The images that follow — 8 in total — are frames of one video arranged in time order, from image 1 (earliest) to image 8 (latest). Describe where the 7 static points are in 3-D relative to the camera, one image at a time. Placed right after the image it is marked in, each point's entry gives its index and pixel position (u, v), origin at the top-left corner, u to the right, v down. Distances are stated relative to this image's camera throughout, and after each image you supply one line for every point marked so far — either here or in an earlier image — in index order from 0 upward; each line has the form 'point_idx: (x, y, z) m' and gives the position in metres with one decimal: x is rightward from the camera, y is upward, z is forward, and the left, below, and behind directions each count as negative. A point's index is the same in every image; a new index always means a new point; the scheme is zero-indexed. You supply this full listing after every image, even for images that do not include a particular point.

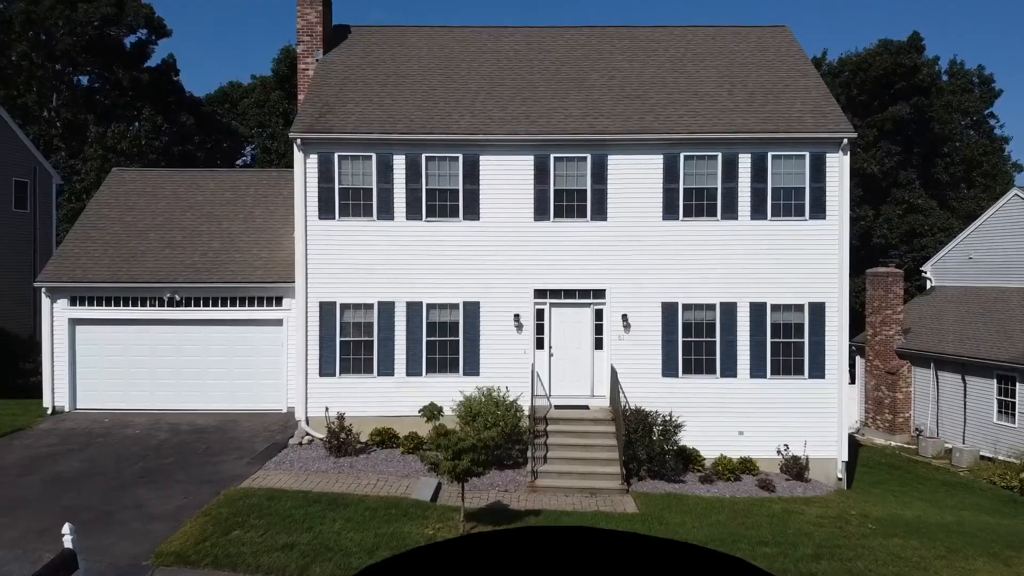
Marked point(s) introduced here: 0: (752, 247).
0: (+4.3, +0.7, +14.9) m
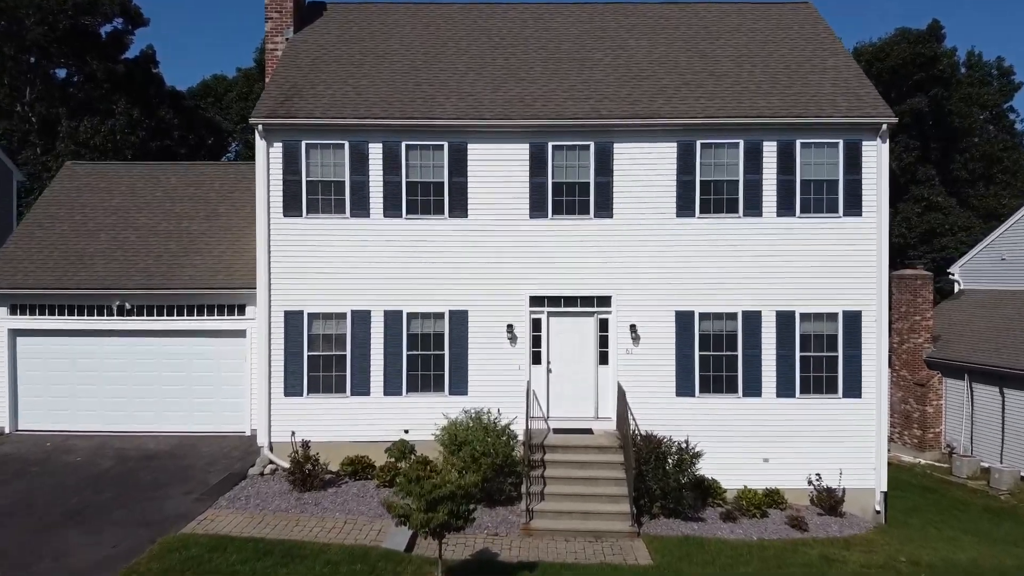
0: (+4.1, +0.6, +13.0) m
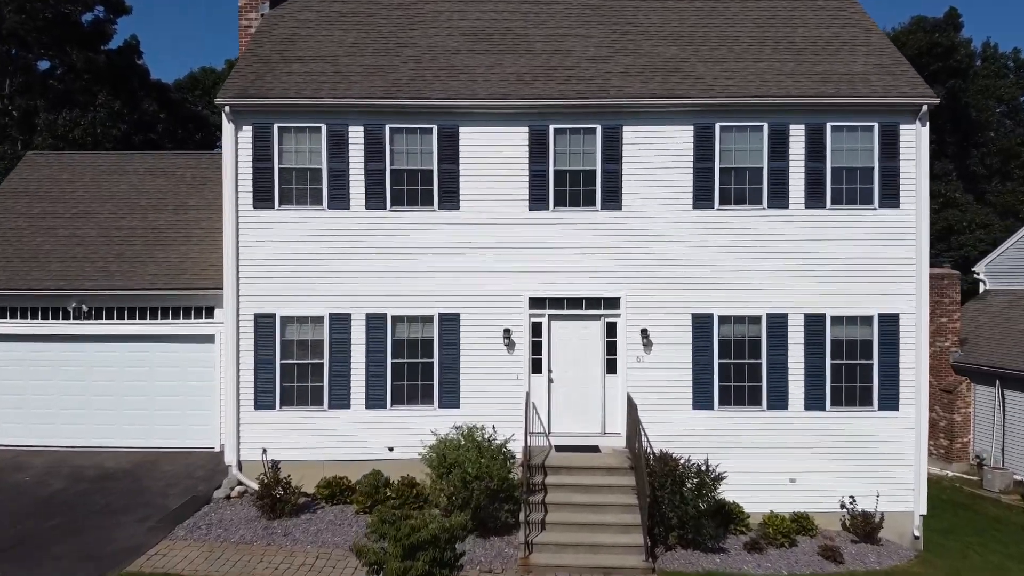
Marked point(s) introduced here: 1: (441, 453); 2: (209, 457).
0: (+4.1, +0.6, +11.7) m
1: (-0.9, -2.0, +10.3) m
2: (-4.7, -2.6, +12.8) m
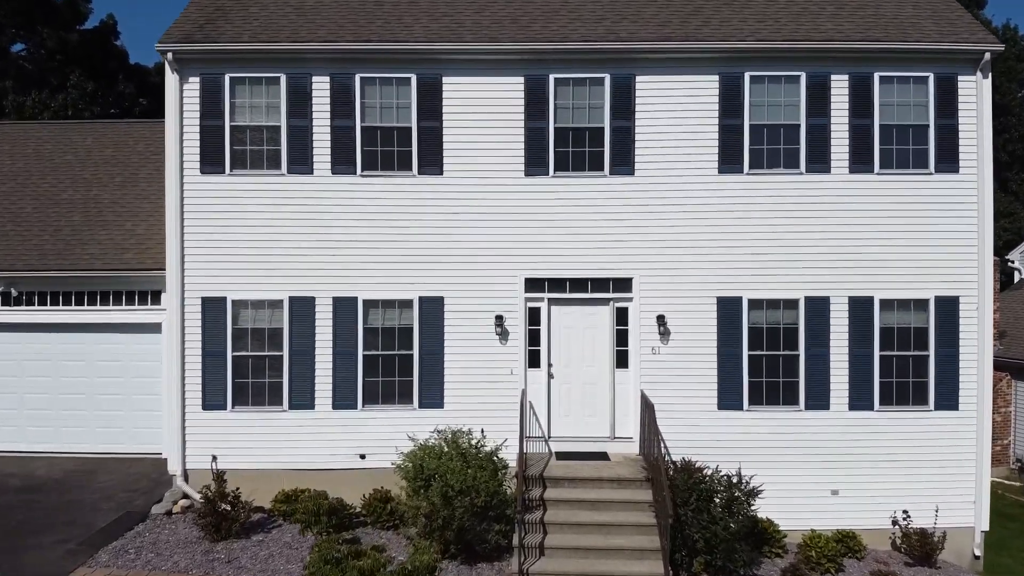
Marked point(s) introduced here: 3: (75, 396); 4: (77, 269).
0: (+4.0, +0.9, +9.9) m
1: (-1.0, -1.8, +8.5) m
2: (-4.8, -2.4, +11.1) m
3: (-6.0, -1.5, +11.5) m
4: (-5.8, +0.3, +11.1) m
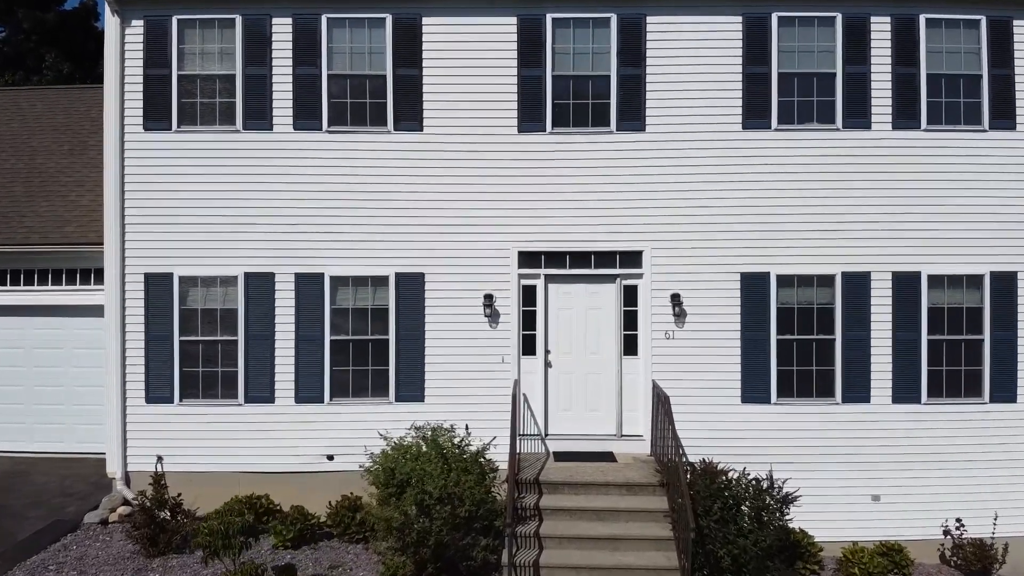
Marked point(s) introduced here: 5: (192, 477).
0: (+3.9, +1.1, +8.6) m
1: (-1.0, -1.5, +7.2) m
2: (-4.8, -2.1, +9.8) m
3: (-6.1, -1.2, +10.2) m
4: (-5.9, +0.5, +9.8) m
5: (-3.3, -1.9, +8.5) m
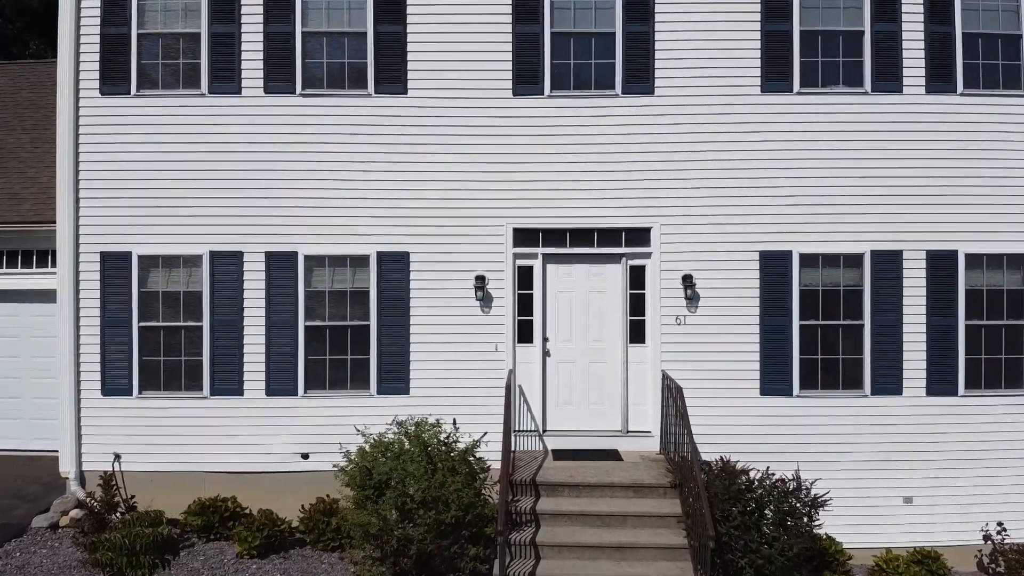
0: (+3.9, +1.3, +7.8) m
1: (-1.1, -1.4, +6.4) m
2: (-4.9, -1.9, +9.0) m
3: (-6.2, -1.1, +9.3) m
4: (-5.9, +0.7, +9.0) m
5: (-3.3, -1.8, +7.7) m
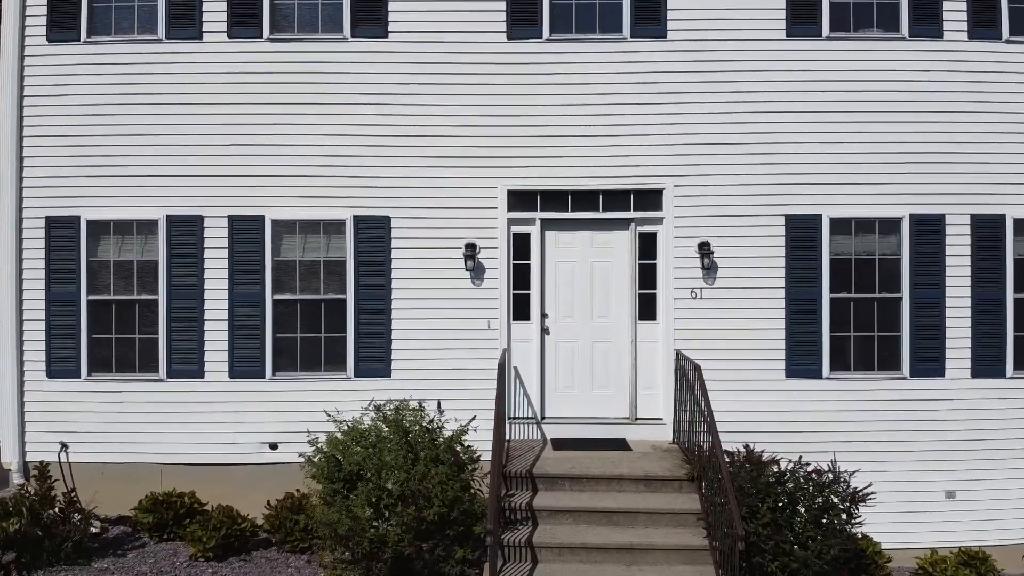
0: (+3.8, +1.6, +6.9) m
1: (-1.1, -1.1, +5.6) m
2: (-4.9, -1.7, +8.1) m
3: (-6.2, -0.8, +8.5) m
4: (-6.0, +0.9, +8.1) m
5: (-3.4, -1.5, +6.9) m
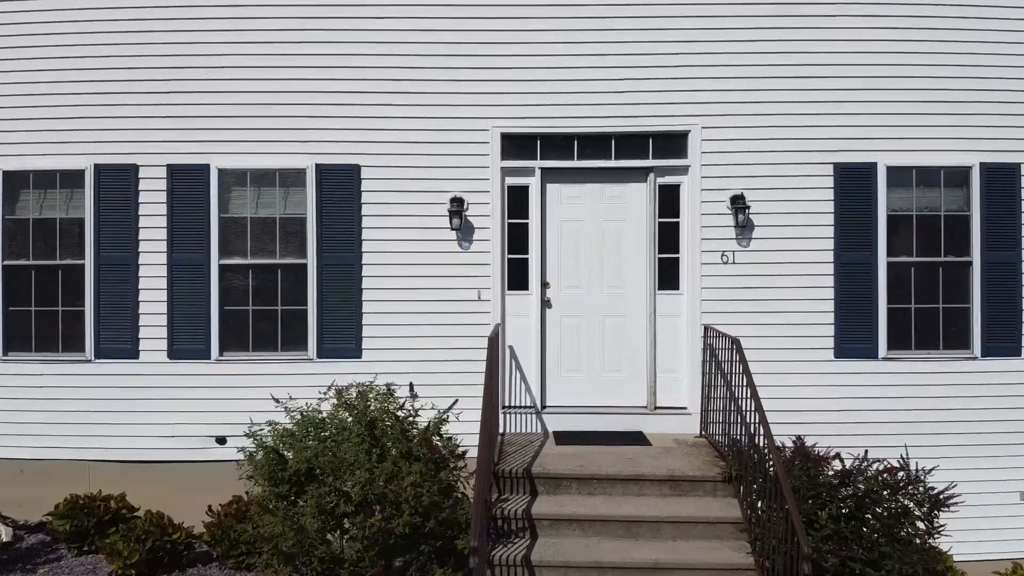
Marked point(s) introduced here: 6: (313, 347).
0: (+3.8, +1.8, +5.8) m
1: (-1.2, -0.9, +4.5) m
2: (-5.0, -1.4, +7.1) m
3: (-6.2, -0.5, +7.4) m
4: (-6.0, +1.2, +7.0) m
5: (-3.4, -1.3, +5.8) m
6: (-1.3, -0.4, +5.7) m
